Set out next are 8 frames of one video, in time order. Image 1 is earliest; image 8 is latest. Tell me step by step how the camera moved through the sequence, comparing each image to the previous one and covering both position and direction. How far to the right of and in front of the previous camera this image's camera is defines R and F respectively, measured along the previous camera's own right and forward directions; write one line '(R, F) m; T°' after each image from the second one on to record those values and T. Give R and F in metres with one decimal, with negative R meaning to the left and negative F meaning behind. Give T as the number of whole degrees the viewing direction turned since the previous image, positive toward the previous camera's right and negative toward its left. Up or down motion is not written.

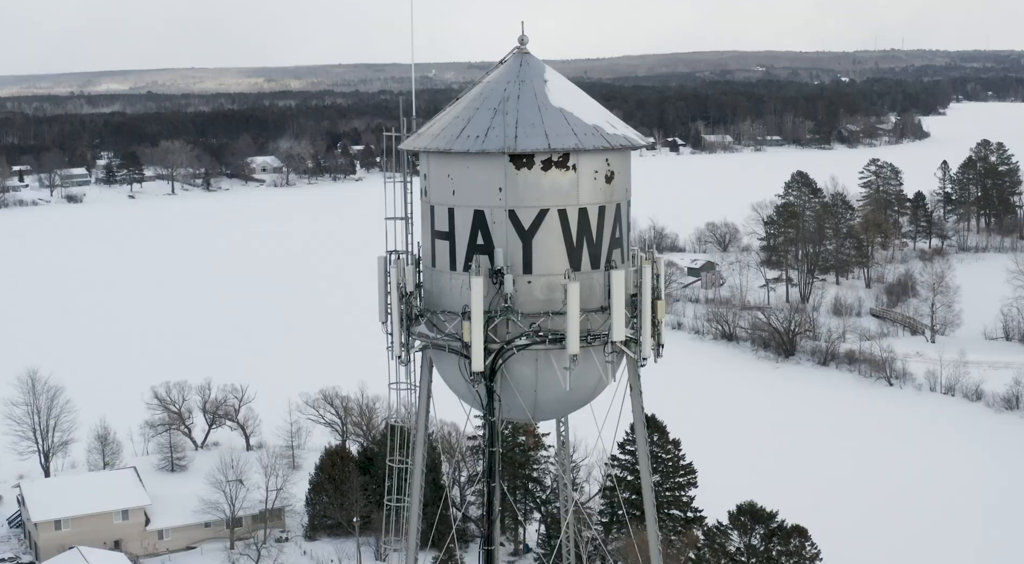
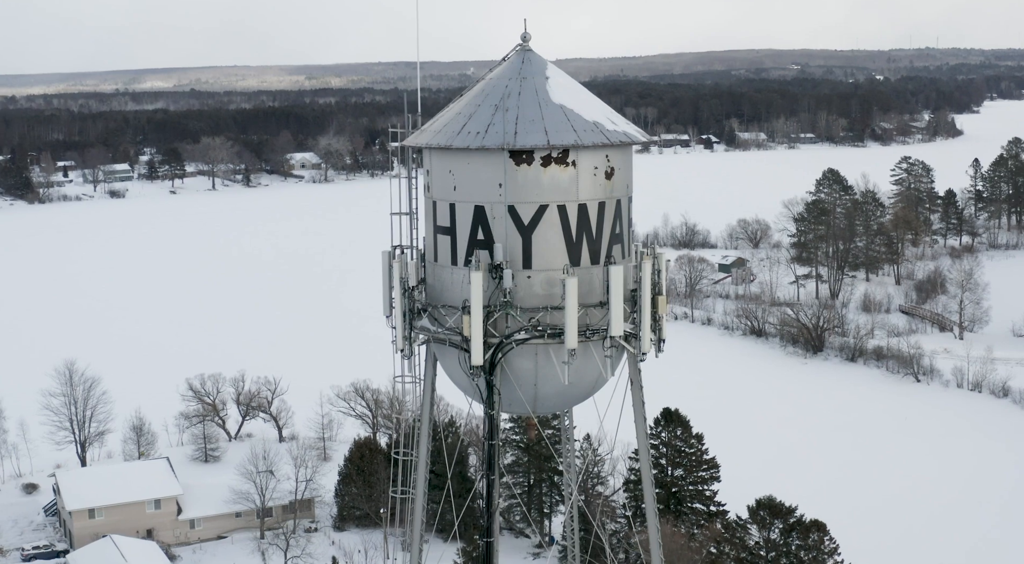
(+0.7, -0.2) m; -2°
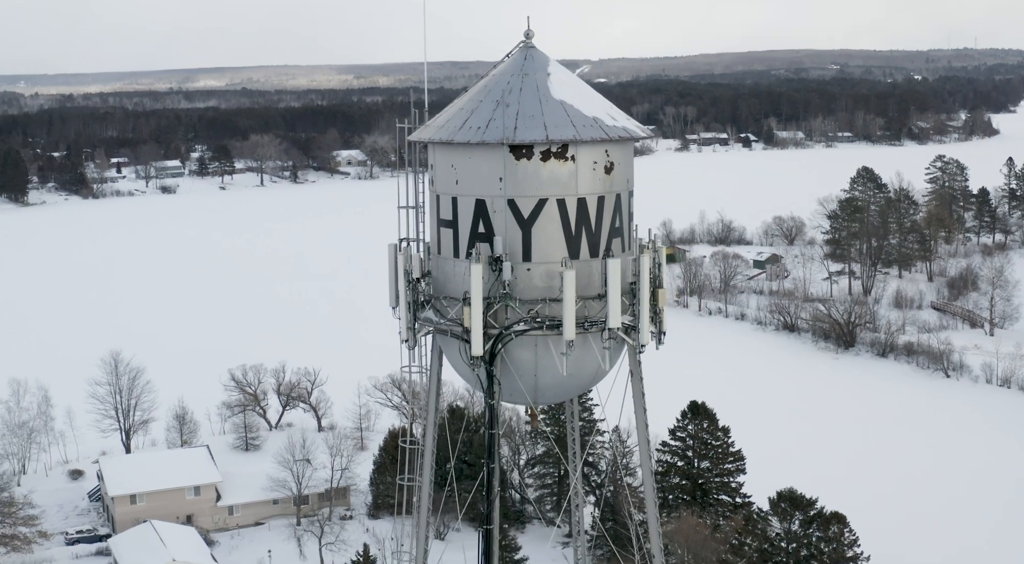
(+0.8, -0.6) m; -3°
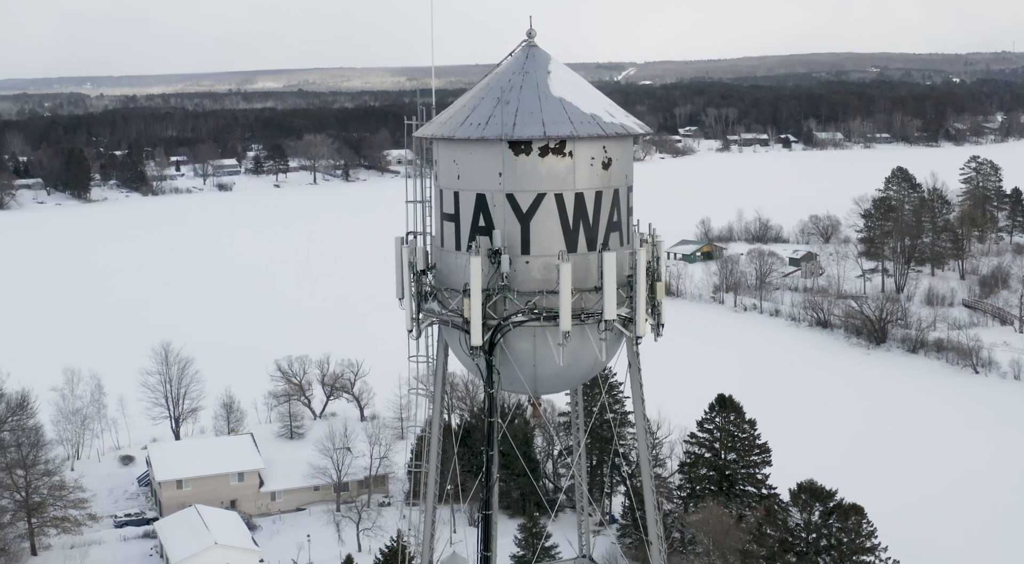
(+1.0, -1.0) m; -3°
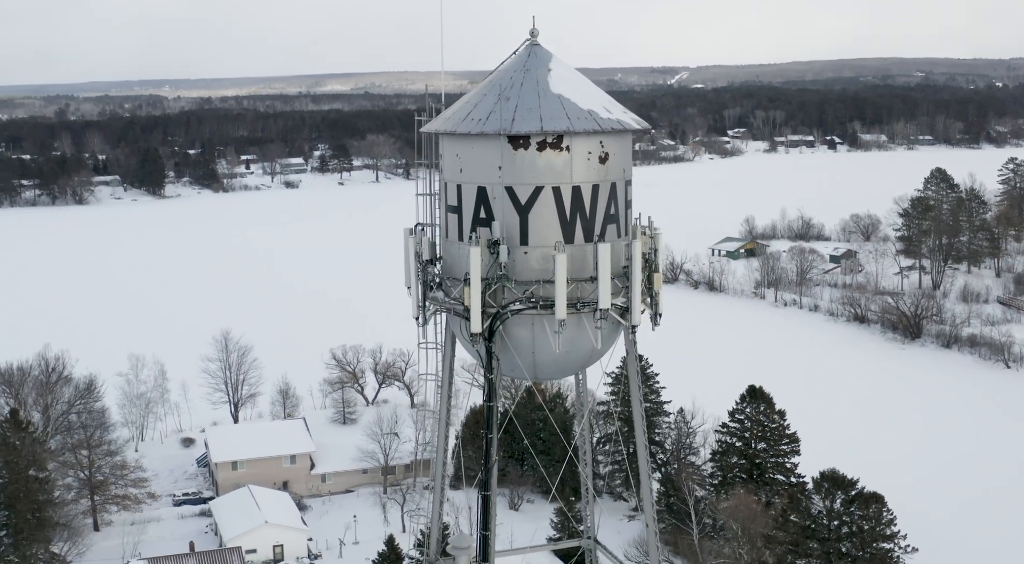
(+1.3, -1.5) m; -4°
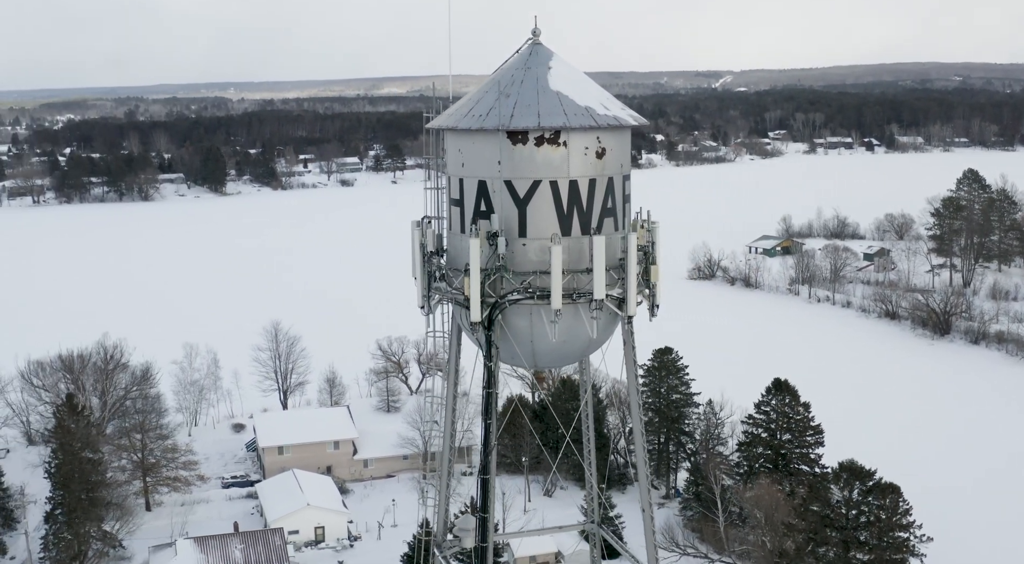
(+1.3, -1.4) m; -4°
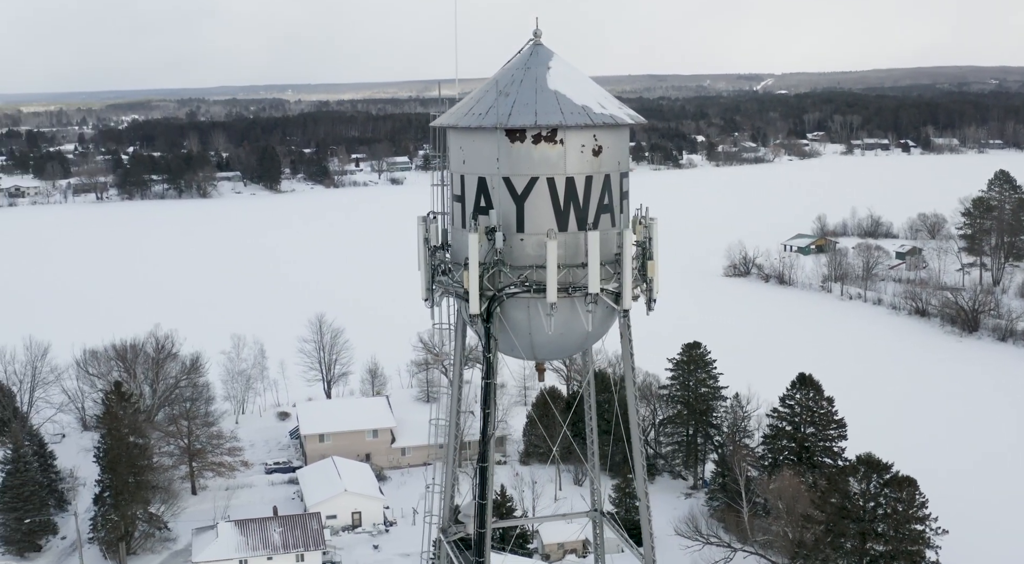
(+1.3, -1.2) m; -3°
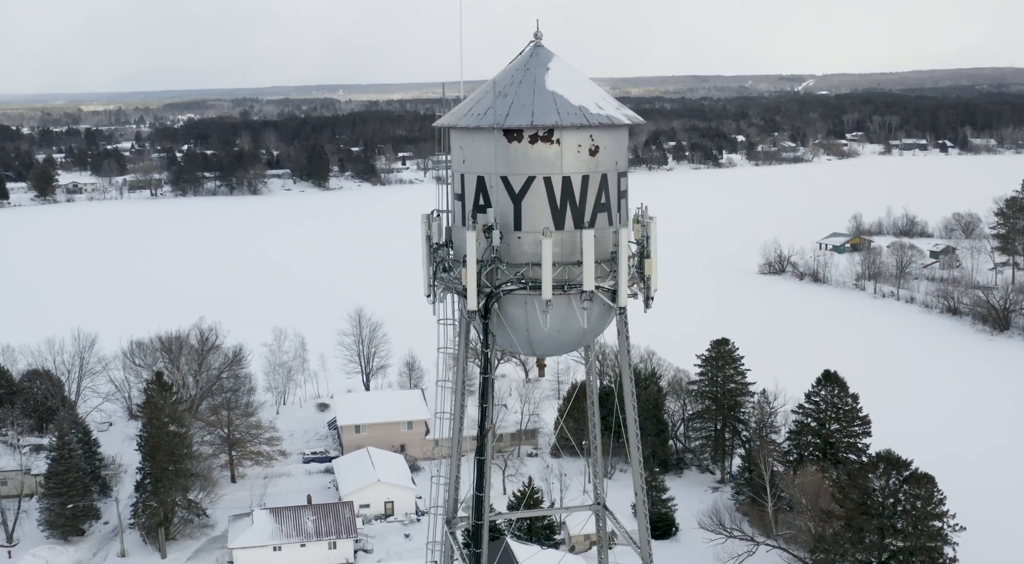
(+1.3, -0.7) m; -3°
